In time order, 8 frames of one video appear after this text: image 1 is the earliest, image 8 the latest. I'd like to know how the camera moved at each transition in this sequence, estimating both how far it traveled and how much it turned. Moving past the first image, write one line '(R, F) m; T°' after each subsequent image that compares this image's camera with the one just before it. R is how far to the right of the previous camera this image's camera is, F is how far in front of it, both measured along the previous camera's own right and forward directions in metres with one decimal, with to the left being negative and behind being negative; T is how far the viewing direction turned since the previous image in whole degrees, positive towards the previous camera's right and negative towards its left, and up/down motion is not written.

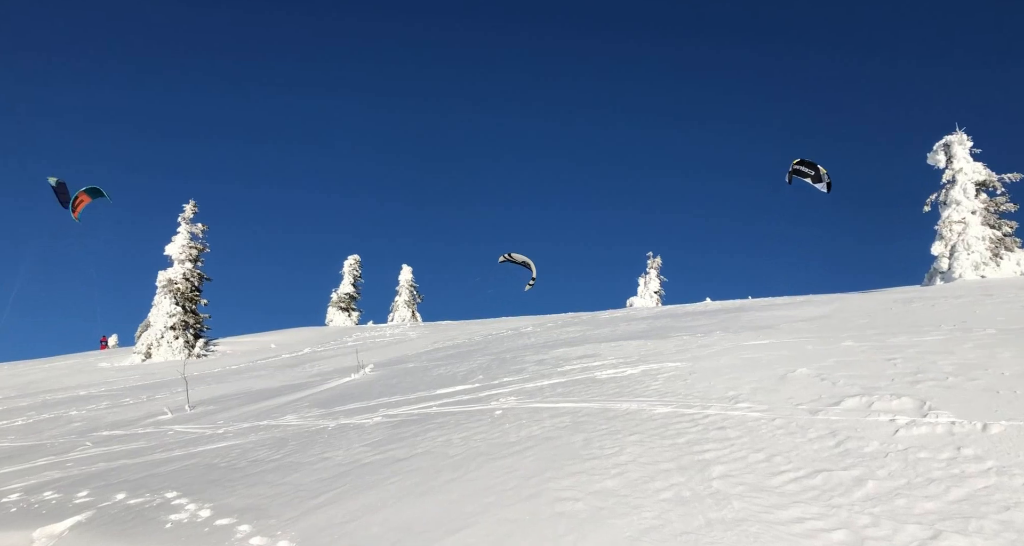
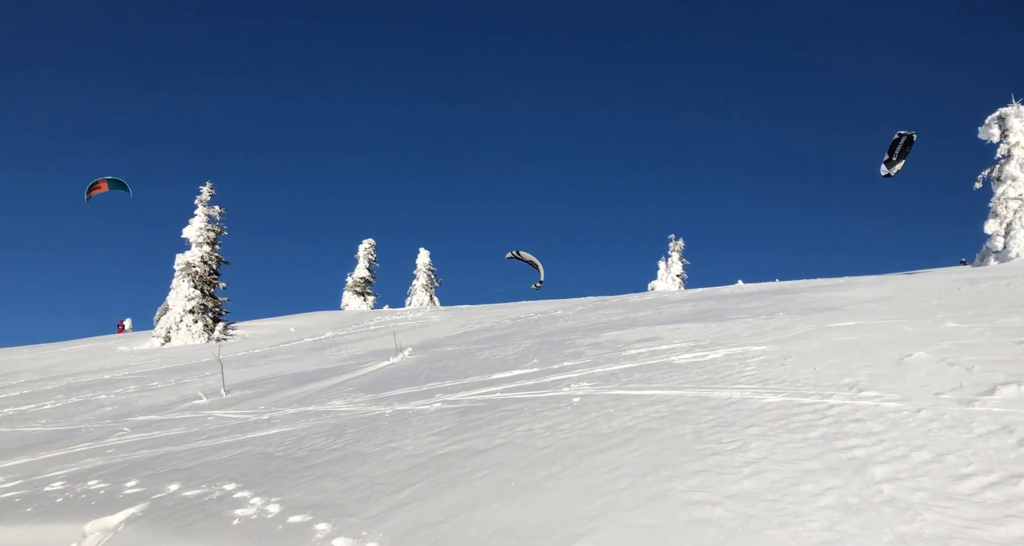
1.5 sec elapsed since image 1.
(-0.5, +0.6) m; -2°
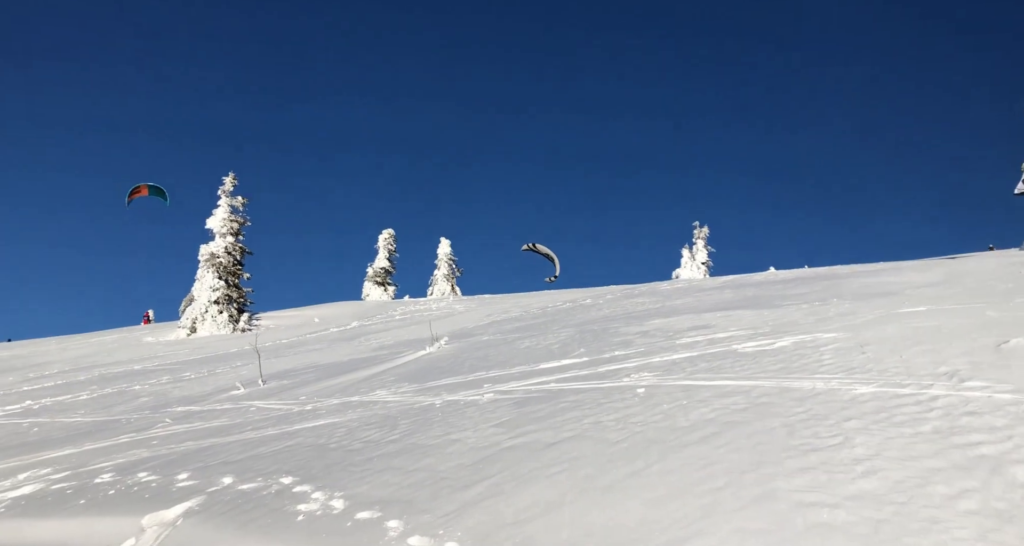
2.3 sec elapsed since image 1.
(-0.4, +0.3) m; -2°
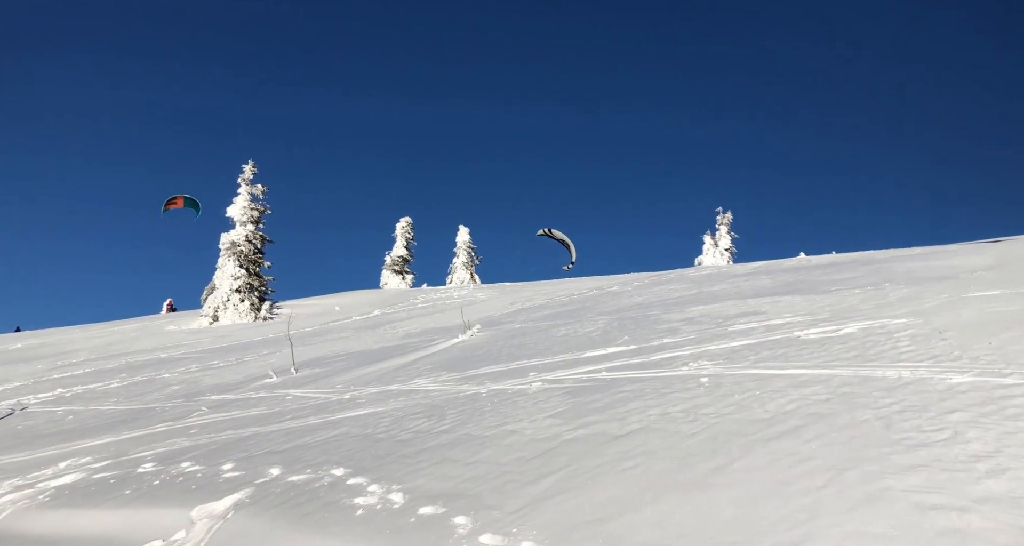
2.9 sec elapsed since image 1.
(-0.3, +0.3) m; -2°
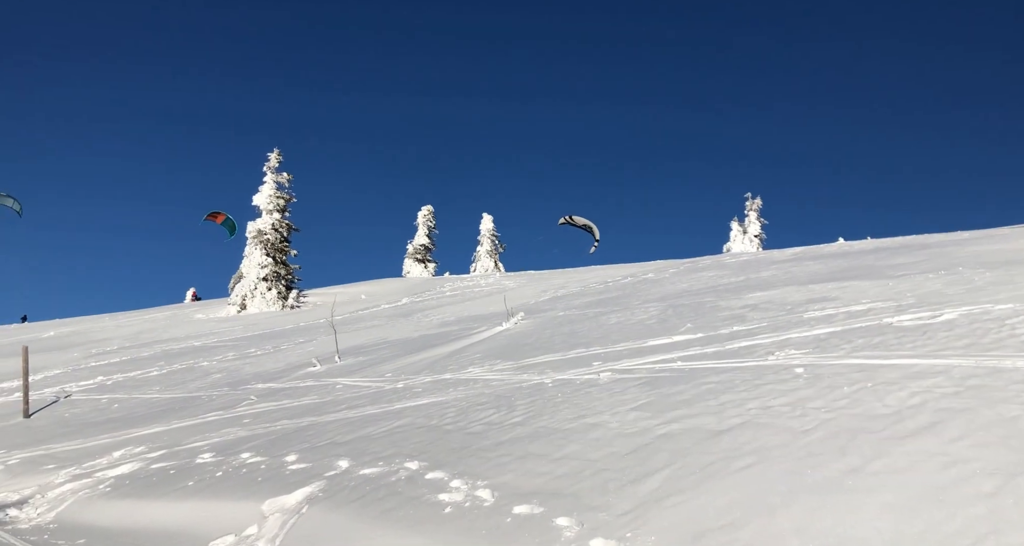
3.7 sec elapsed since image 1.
(-0.5, +0.4) m; -2°
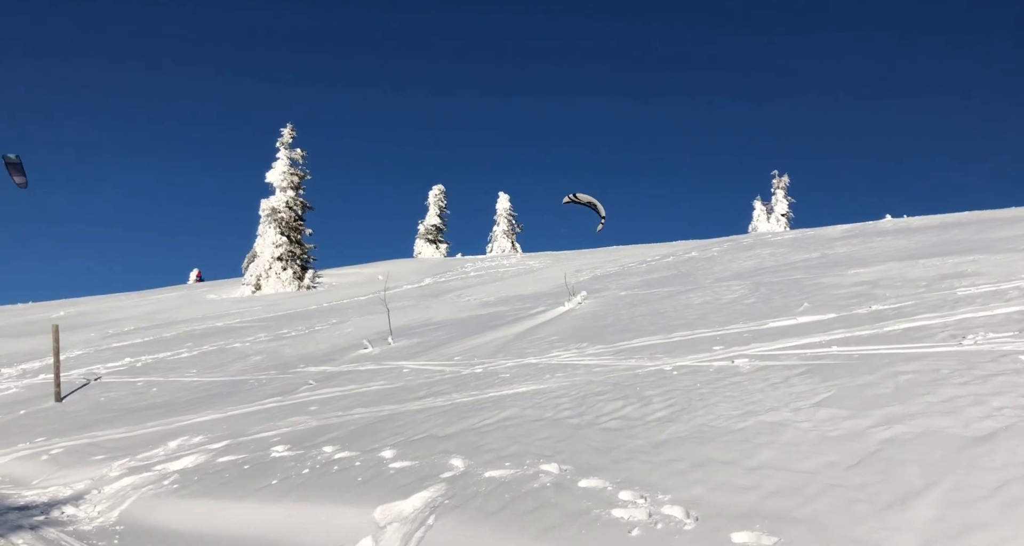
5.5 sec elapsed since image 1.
(-1.1, +1.4) m; -2°
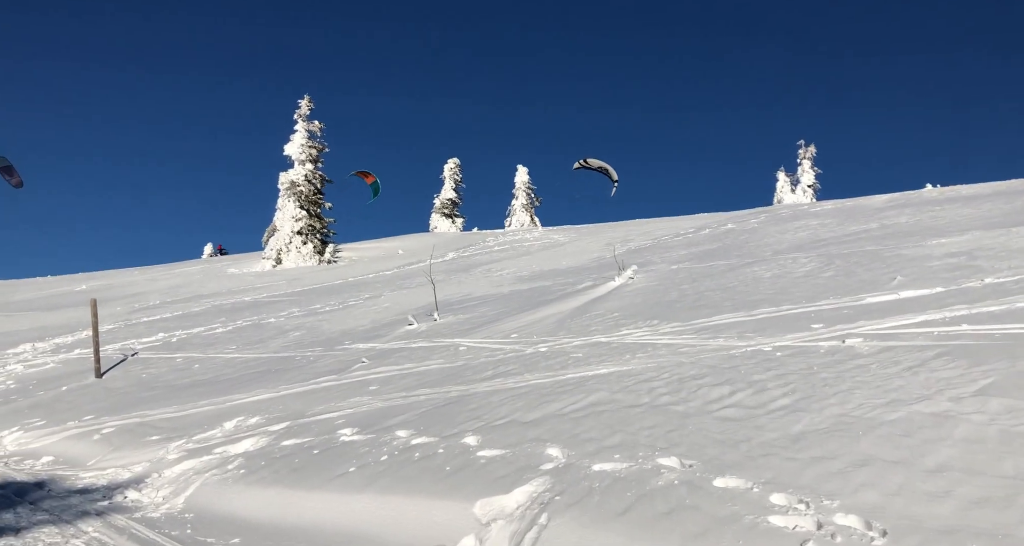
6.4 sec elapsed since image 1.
(-0.7, +0.8) m; -2°
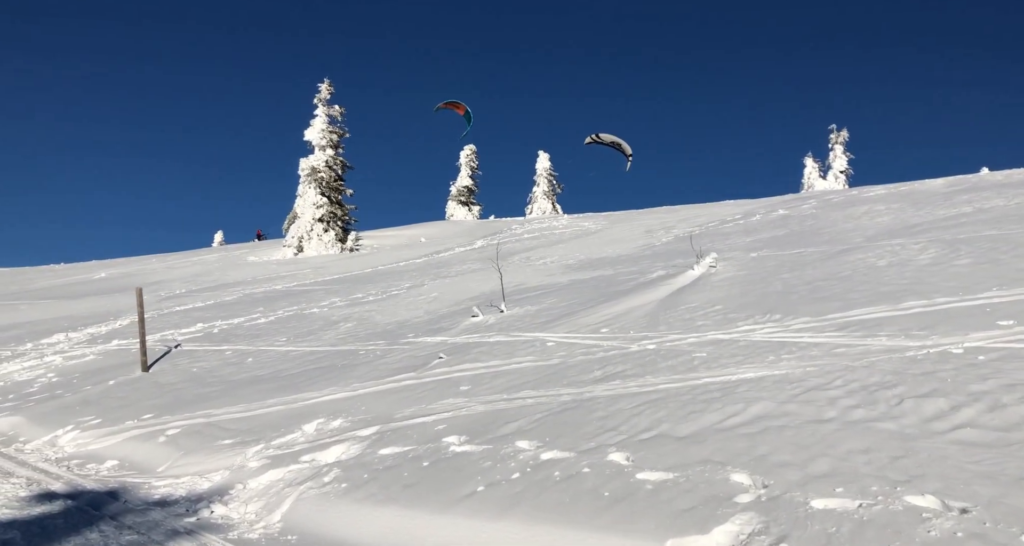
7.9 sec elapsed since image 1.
(-1.2, +1.4) m; -3°
